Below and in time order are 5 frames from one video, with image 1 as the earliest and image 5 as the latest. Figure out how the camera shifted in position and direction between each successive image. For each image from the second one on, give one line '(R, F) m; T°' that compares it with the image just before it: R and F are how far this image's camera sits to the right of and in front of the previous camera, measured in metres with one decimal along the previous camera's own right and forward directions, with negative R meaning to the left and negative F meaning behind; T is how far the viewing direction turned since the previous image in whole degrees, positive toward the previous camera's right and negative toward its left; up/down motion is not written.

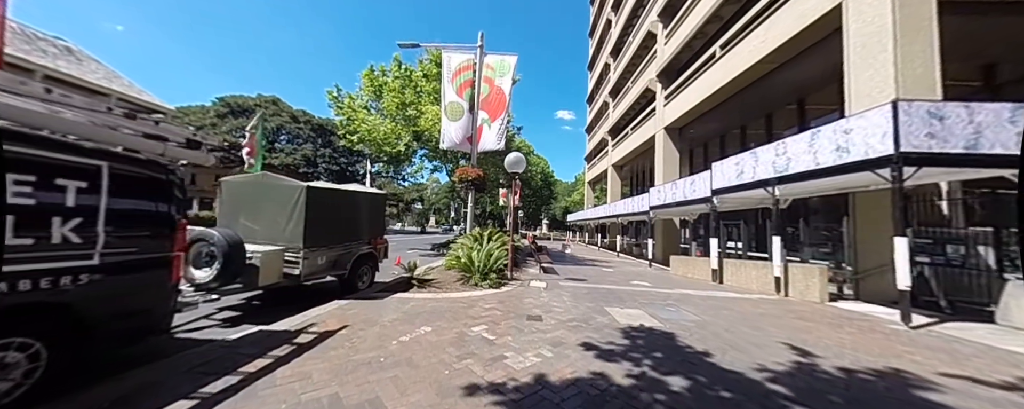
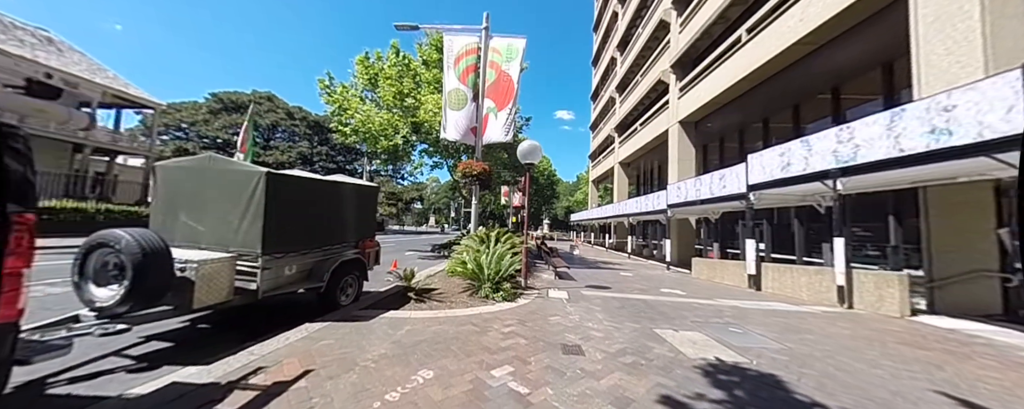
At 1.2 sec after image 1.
(-0.4, +1.3) m; 0°
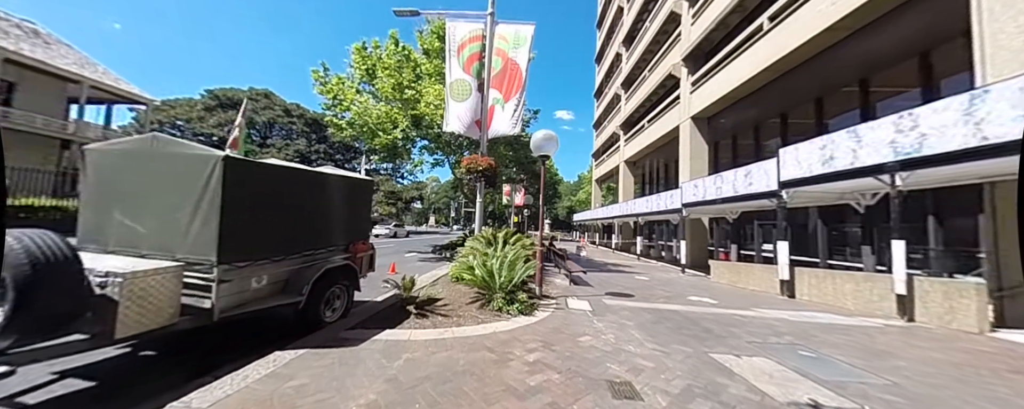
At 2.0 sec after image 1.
(-0.3, +0.9) m; 0°
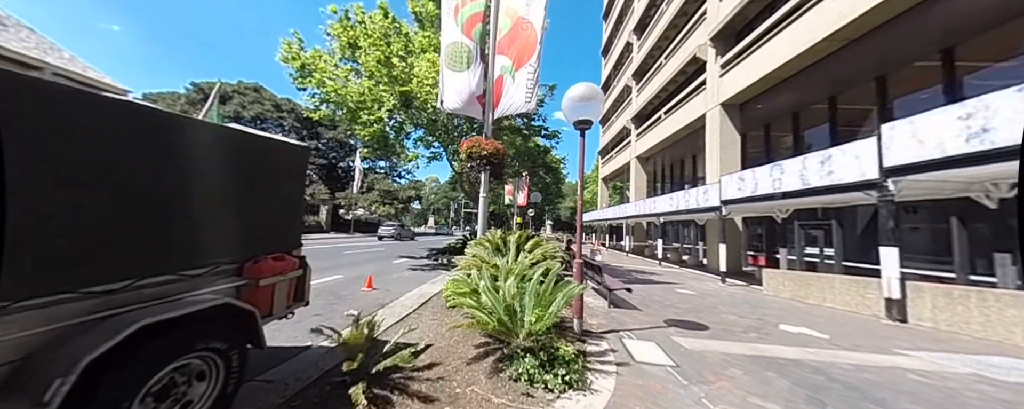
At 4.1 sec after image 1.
(-0.4, +2.3) m; 0°
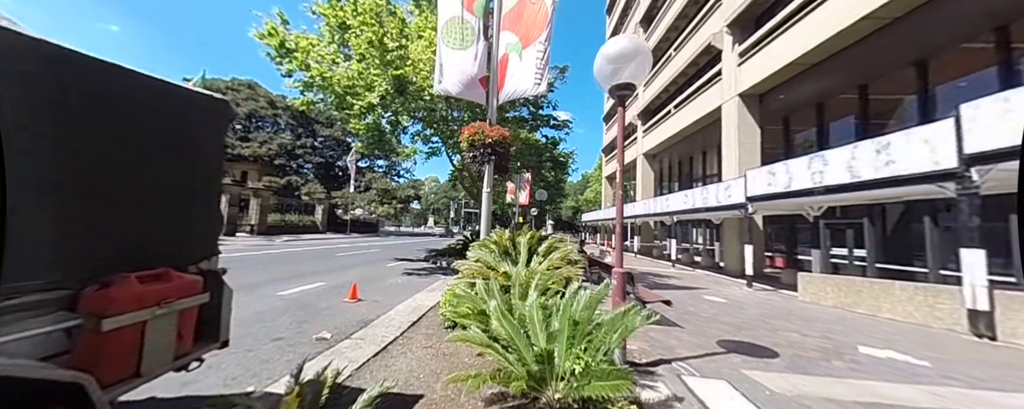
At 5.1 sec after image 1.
(-0.2, +1.1) m; 0°
